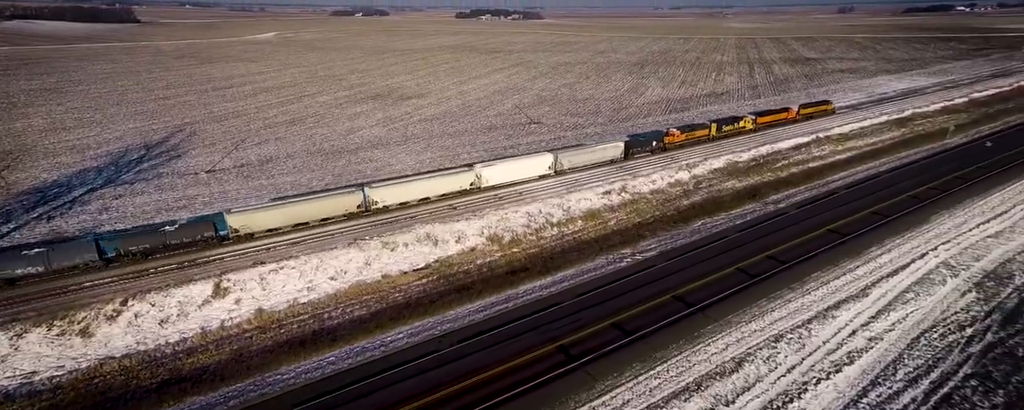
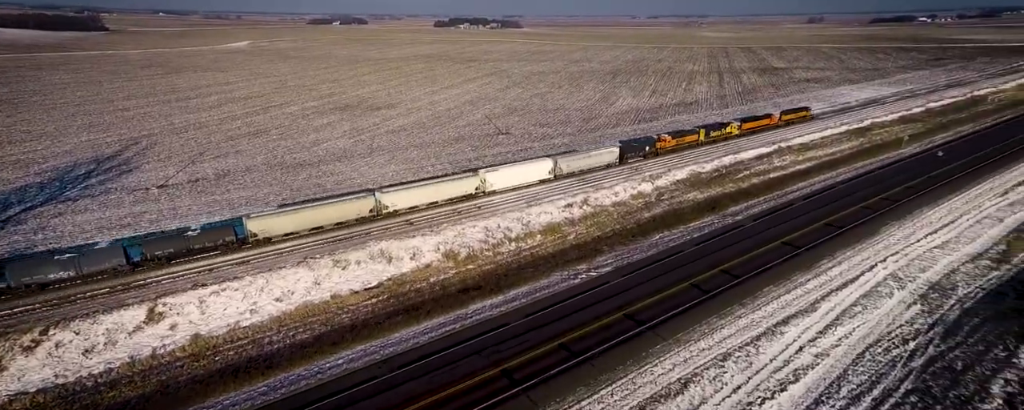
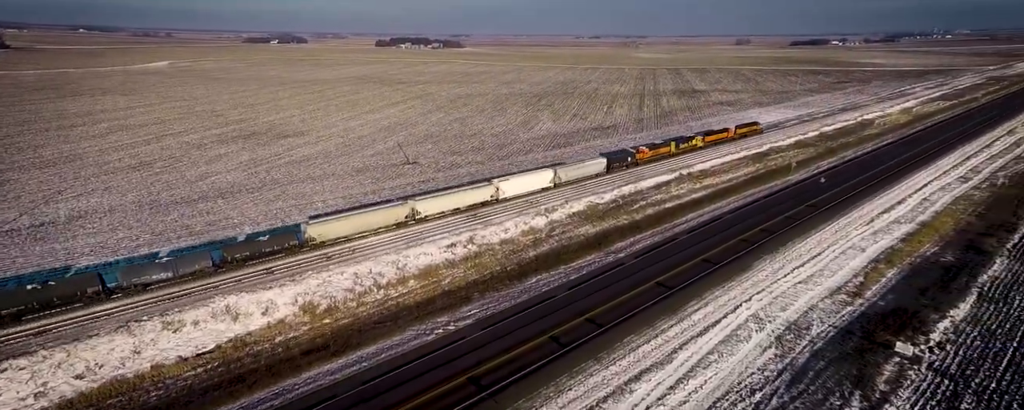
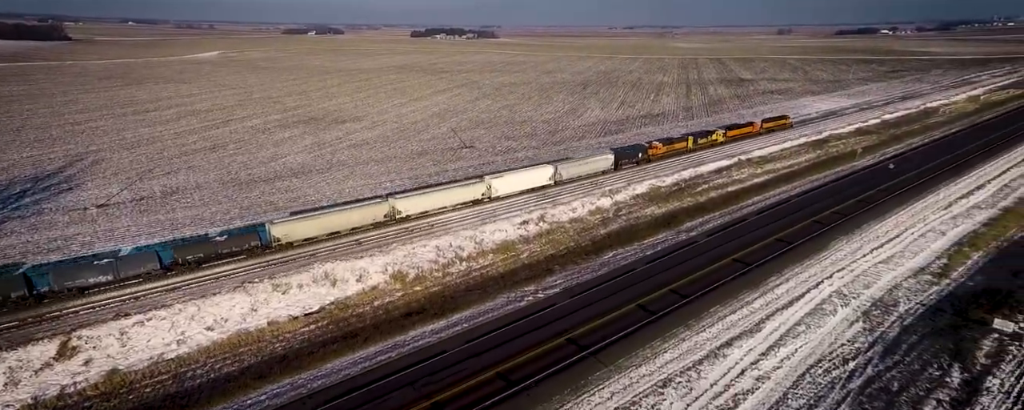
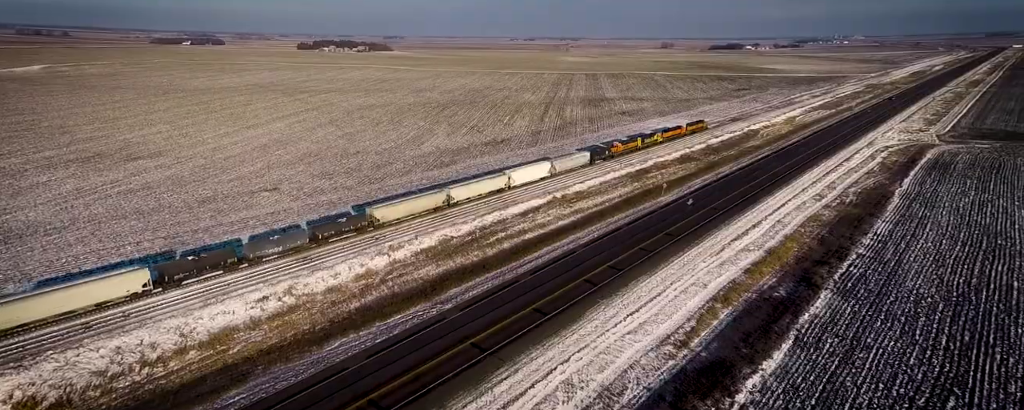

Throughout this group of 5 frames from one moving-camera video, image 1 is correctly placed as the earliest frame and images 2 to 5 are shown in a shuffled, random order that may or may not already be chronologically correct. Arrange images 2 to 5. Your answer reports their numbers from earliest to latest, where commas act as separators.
2, 4, 3, 5
